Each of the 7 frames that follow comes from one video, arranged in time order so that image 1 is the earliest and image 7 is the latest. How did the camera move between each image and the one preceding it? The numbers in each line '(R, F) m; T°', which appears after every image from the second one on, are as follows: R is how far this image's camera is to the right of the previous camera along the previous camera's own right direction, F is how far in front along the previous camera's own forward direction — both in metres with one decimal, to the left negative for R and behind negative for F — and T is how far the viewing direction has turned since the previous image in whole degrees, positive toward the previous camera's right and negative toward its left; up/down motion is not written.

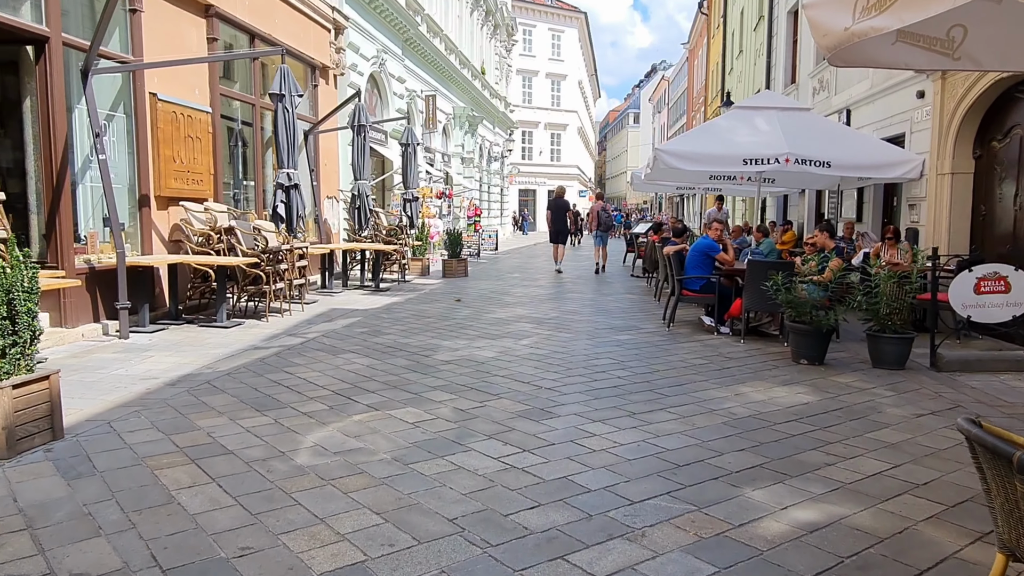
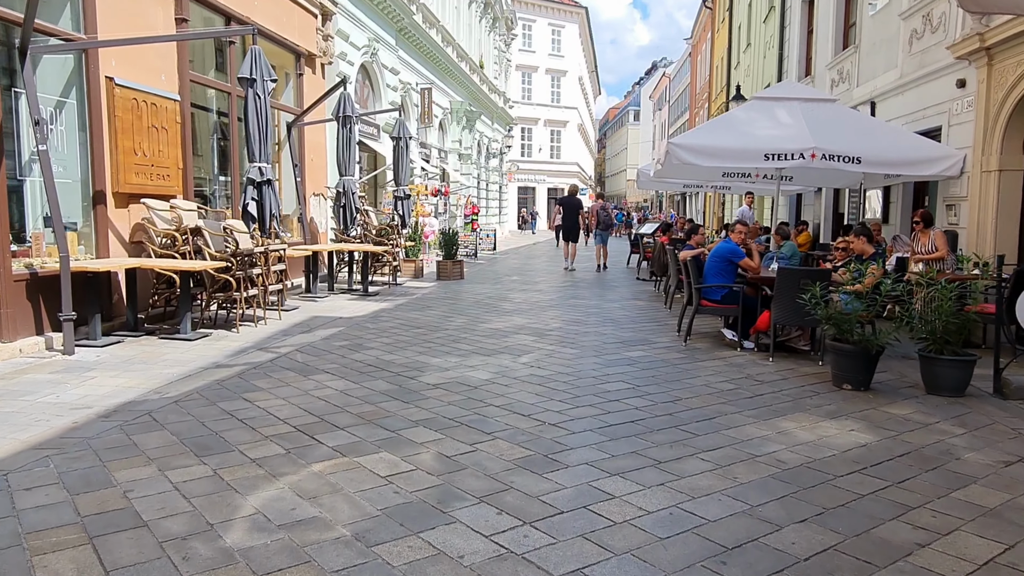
(0.0, +0.9) m; 0°
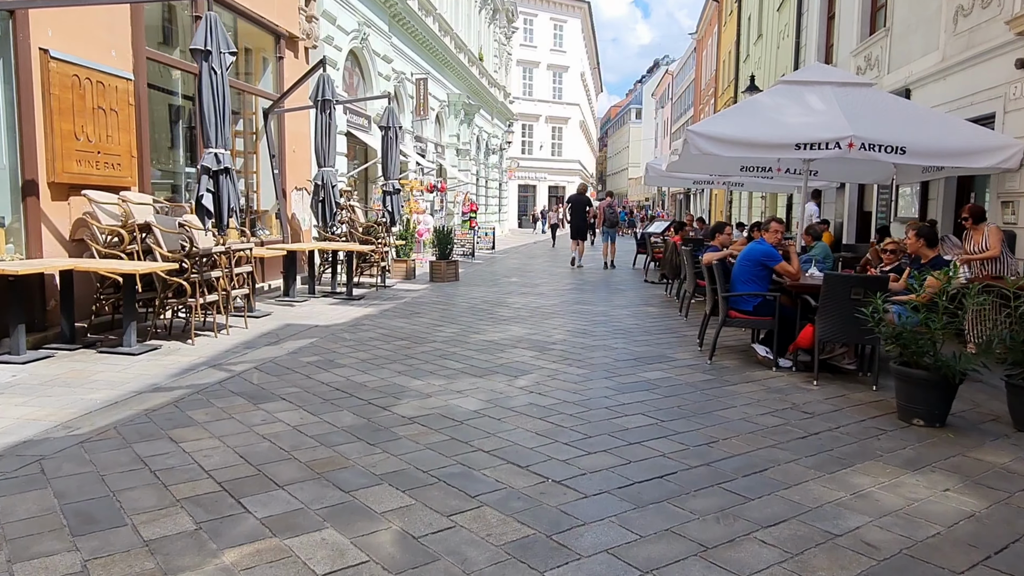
(0.0, +1.0) m; 0°
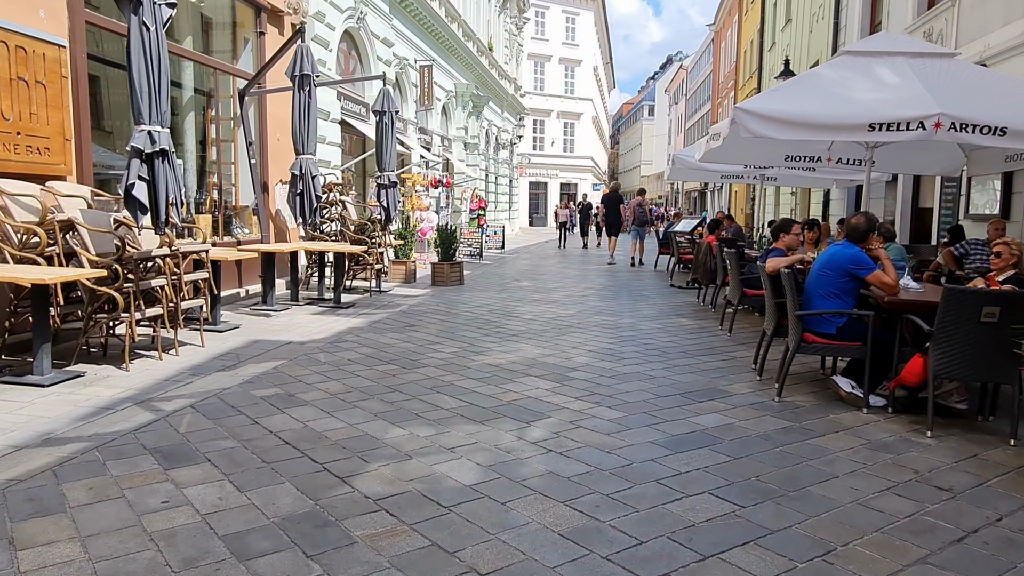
(0.0, +1.4) m; -1°
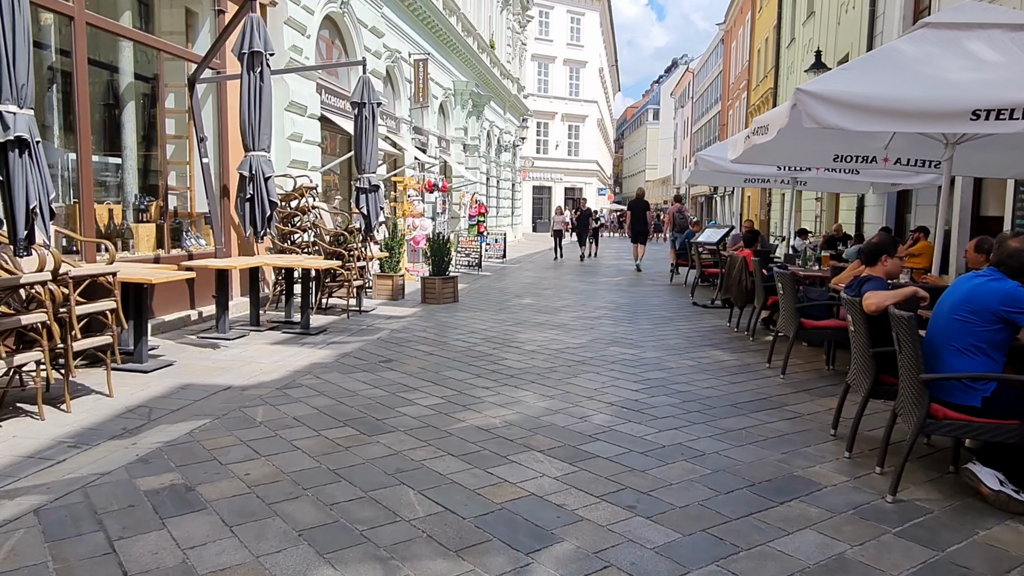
(0.0, +1.5) m; 0°
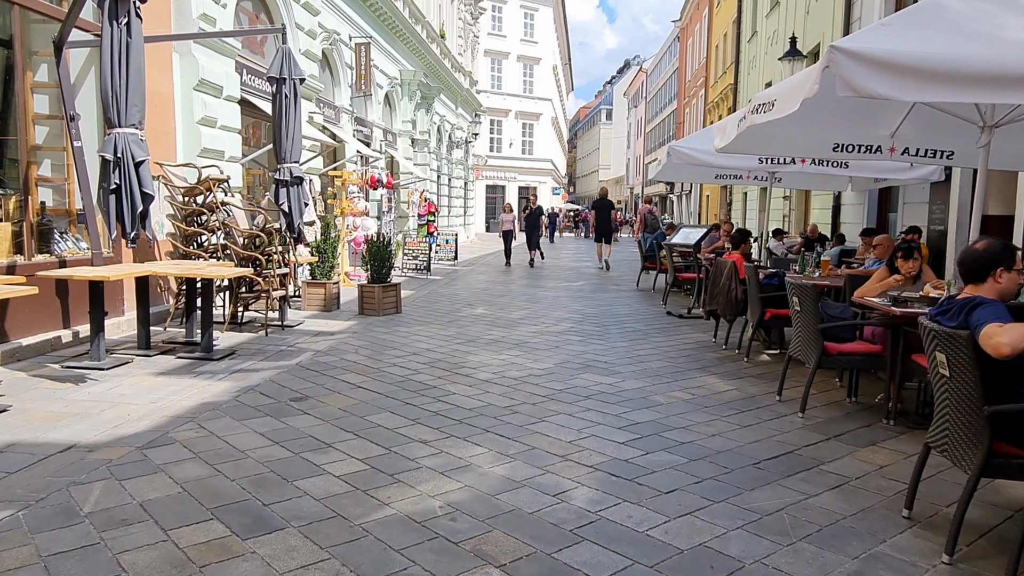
(0.0, +1.3) m; +4°
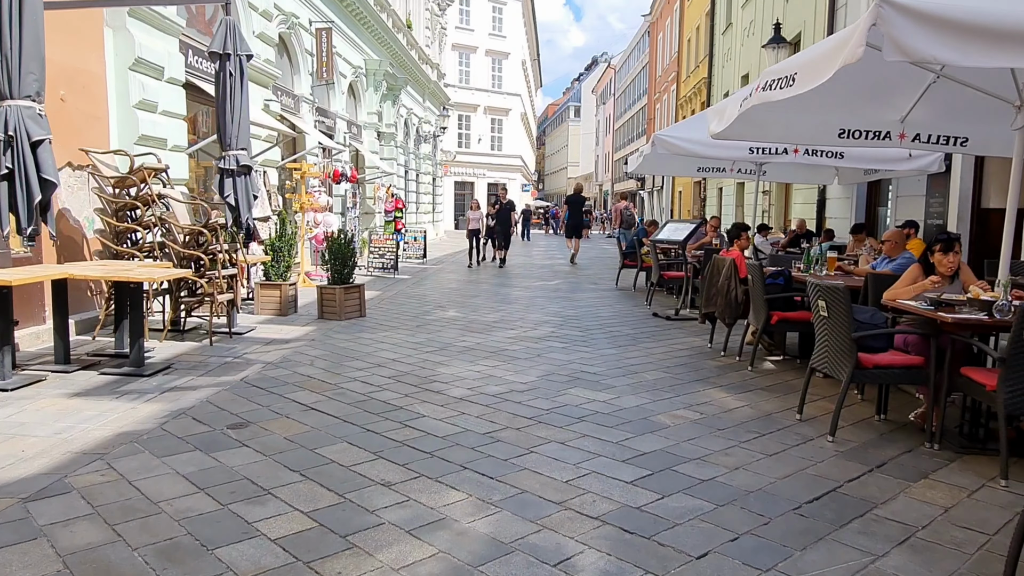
(-0.1, +0.7) m; +2°
